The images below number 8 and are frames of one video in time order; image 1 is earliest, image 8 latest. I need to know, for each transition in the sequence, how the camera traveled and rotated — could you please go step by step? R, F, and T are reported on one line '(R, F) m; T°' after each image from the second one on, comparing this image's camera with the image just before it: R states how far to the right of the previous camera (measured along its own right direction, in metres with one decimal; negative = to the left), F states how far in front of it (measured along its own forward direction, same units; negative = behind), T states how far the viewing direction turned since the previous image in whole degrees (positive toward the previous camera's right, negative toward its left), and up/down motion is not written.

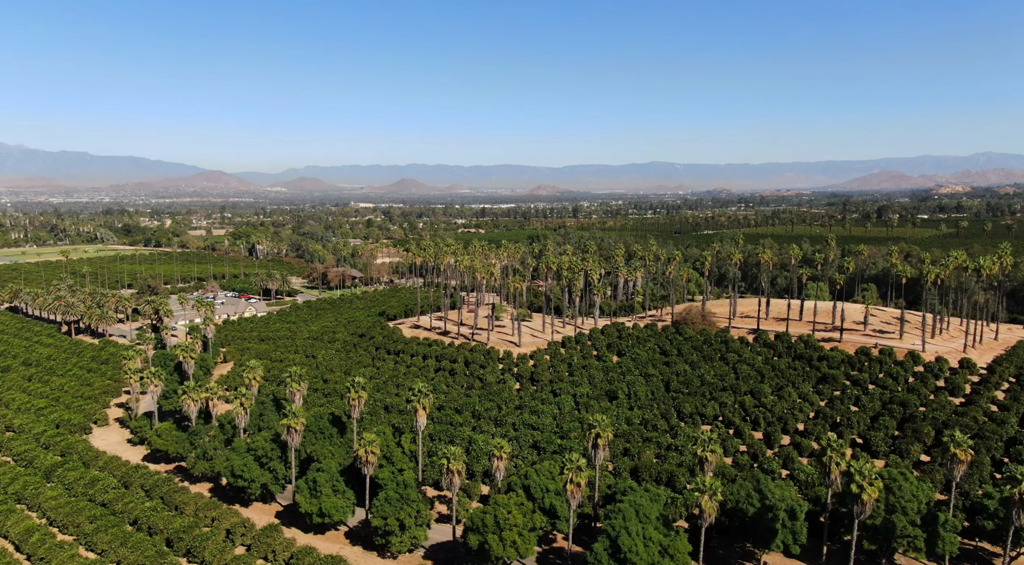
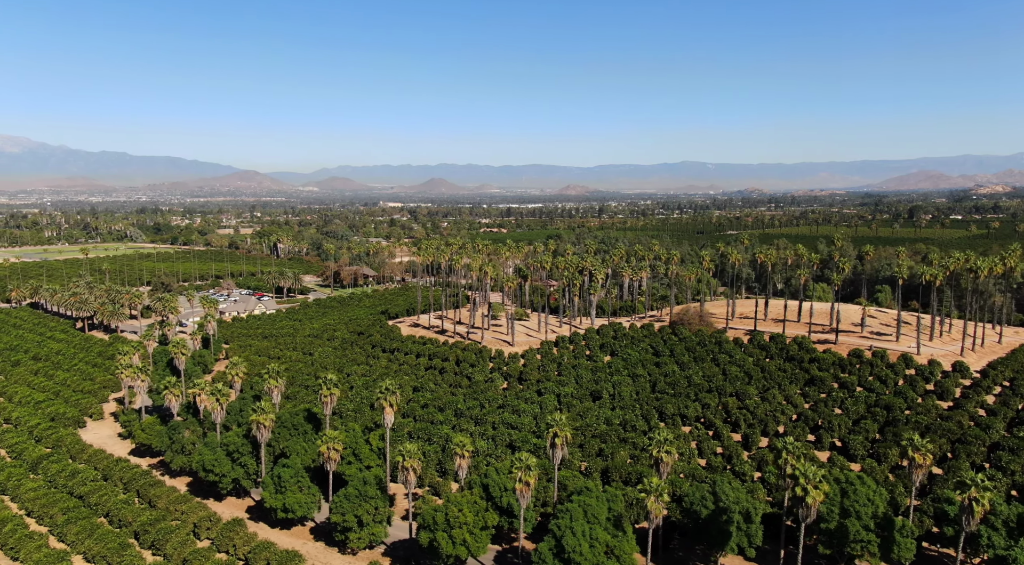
(+3.7, +0.1) m; -2°
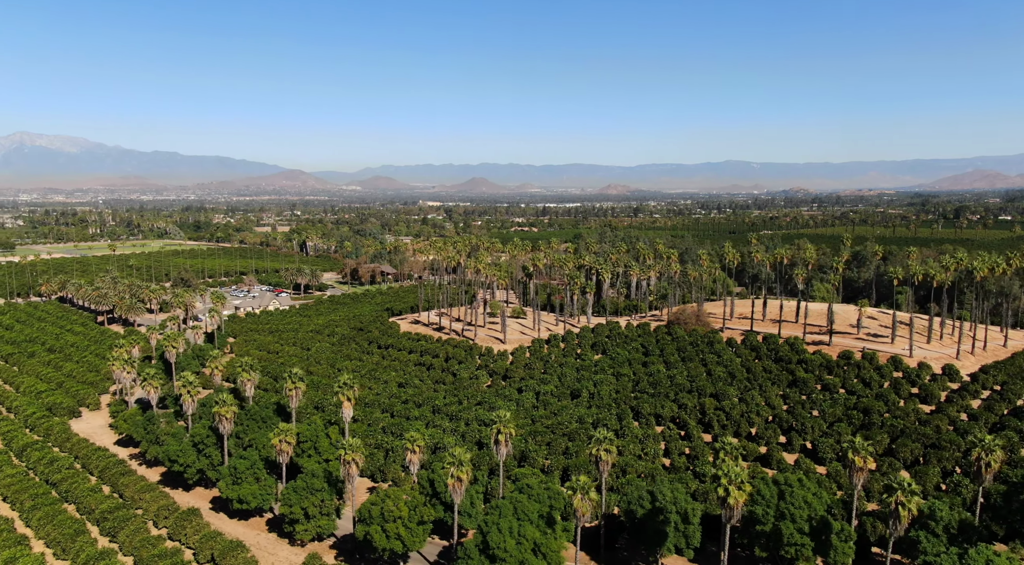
(+5.0, +0.2) m; -3°
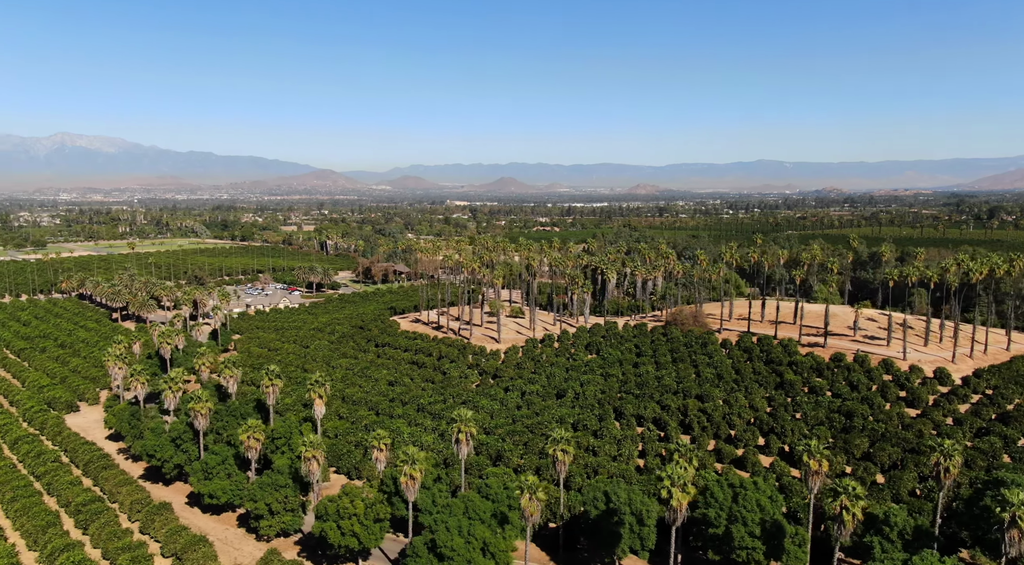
(+3.5, +0.1) m; -2°
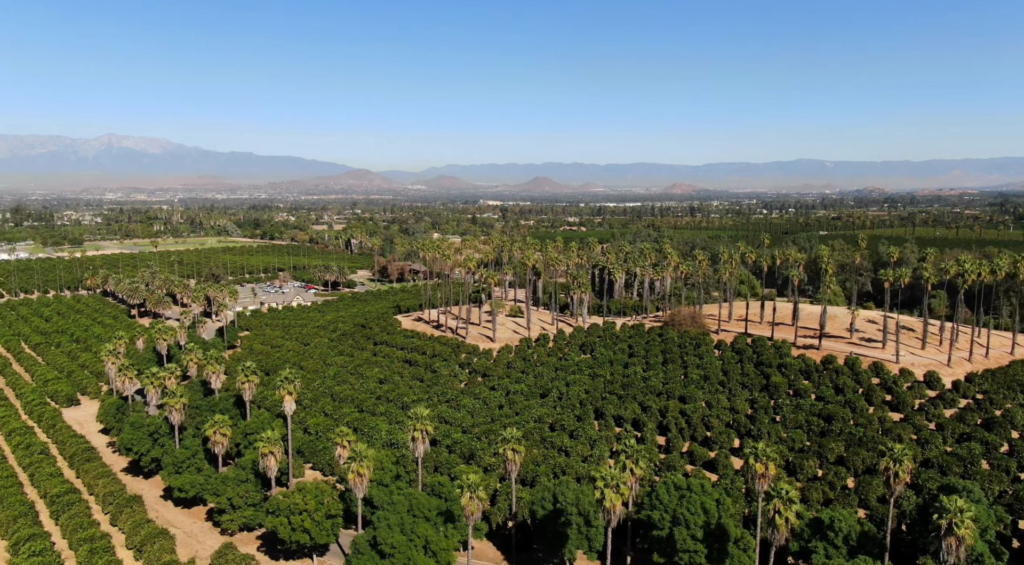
(+4.1, +0.1) m; -2°
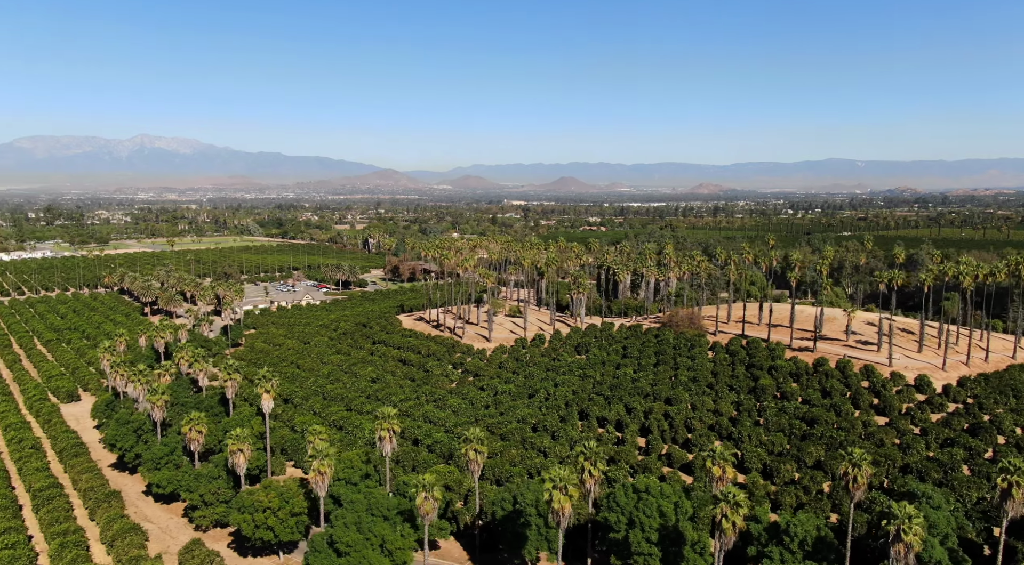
(+3.1, 0.0) m; -2°
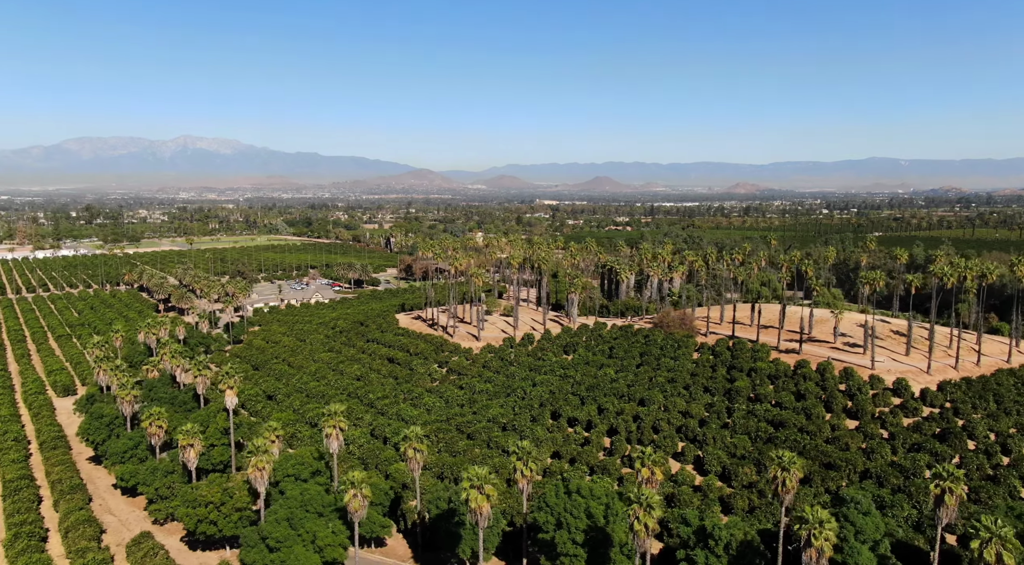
(+4.7, +0.1) m; -2°
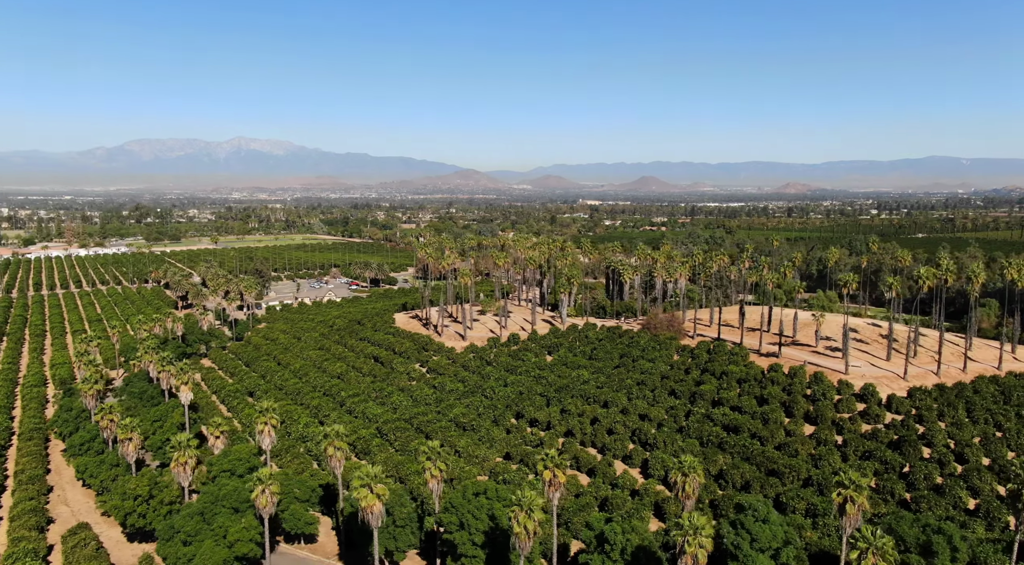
(+6.2, +0.1) m; -3°
